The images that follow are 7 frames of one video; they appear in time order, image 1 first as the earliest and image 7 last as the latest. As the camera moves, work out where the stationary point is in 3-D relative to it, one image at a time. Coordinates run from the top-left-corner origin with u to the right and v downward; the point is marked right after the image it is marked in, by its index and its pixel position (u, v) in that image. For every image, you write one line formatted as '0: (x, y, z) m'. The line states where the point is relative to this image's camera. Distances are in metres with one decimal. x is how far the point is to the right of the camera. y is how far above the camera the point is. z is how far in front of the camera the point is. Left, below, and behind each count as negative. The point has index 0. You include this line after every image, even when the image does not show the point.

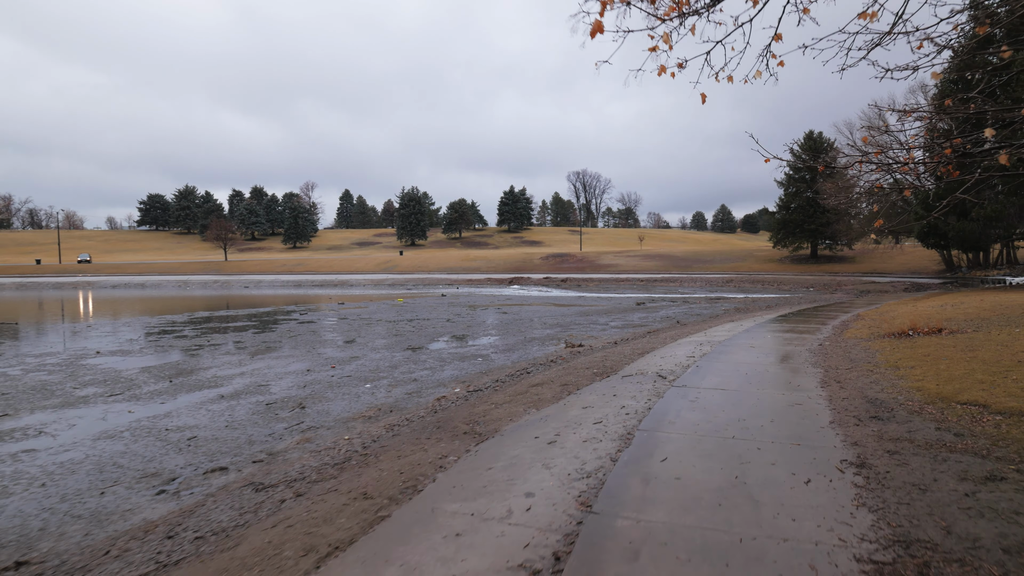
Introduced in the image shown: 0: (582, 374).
0: (+1.1, -1.3, +8.4) m
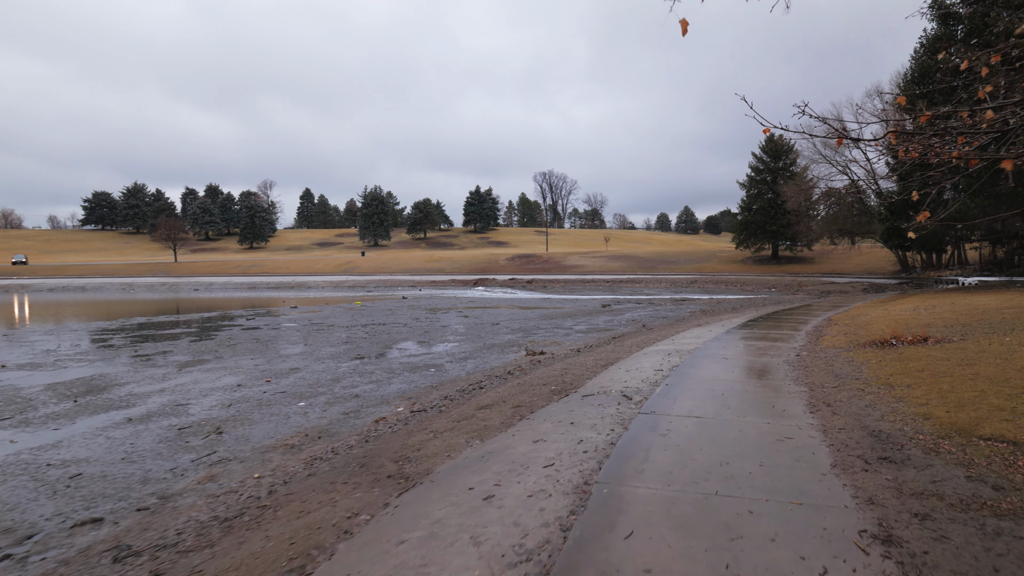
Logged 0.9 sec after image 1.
0: (+0.3, -1.4, +7.4) m
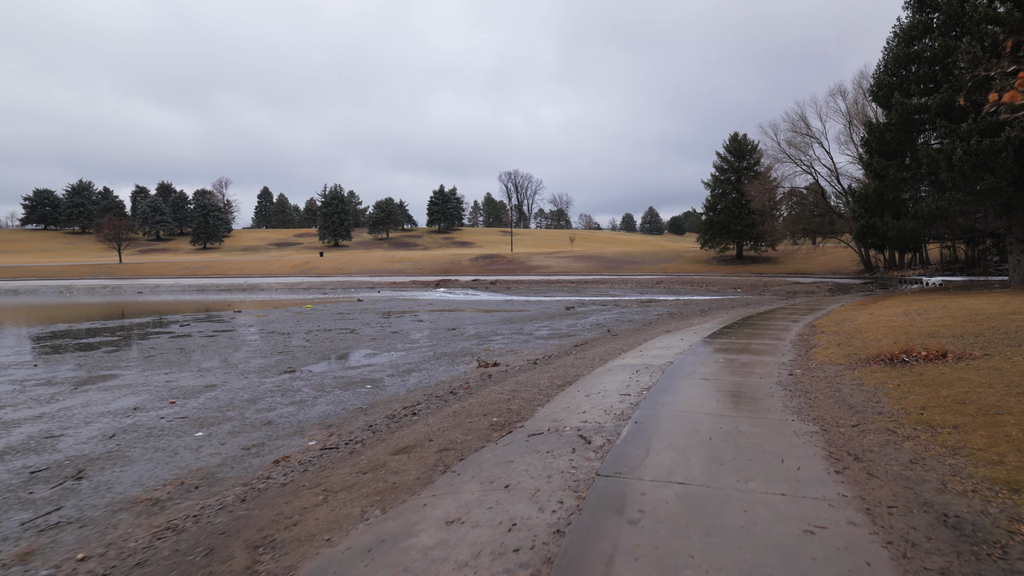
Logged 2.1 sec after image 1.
0: (-0.4, -1.5, +5.9) m
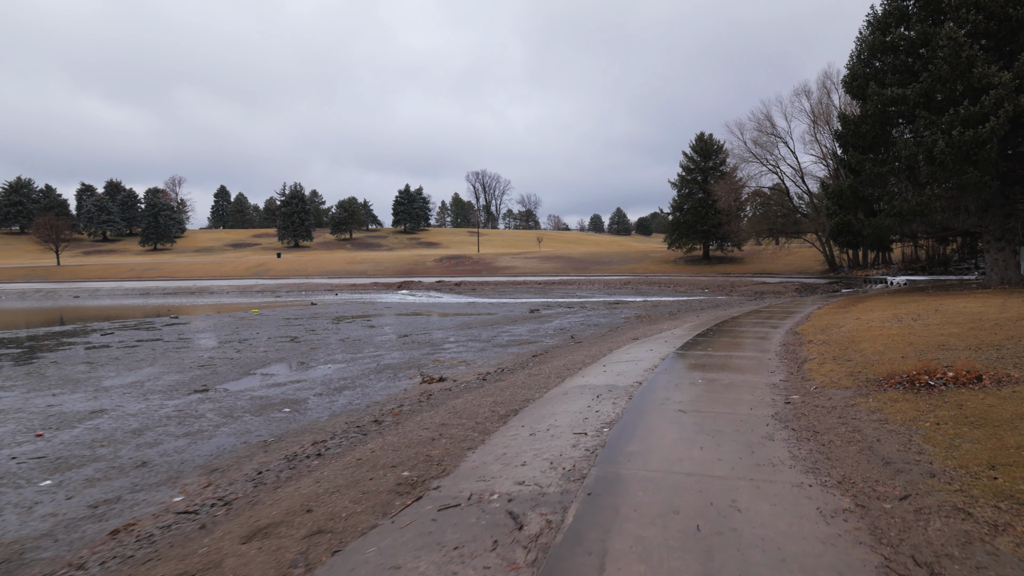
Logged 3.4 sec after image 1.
0: (-1.1, -1.6, +4.4) m
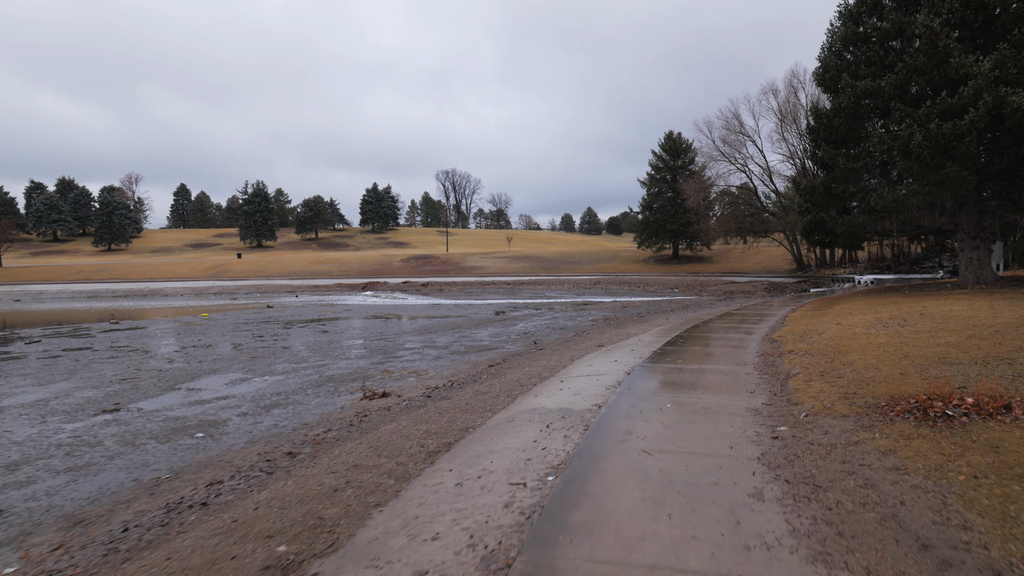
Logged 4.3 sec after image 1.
0: (-1.6, -1.6, +3.2) m
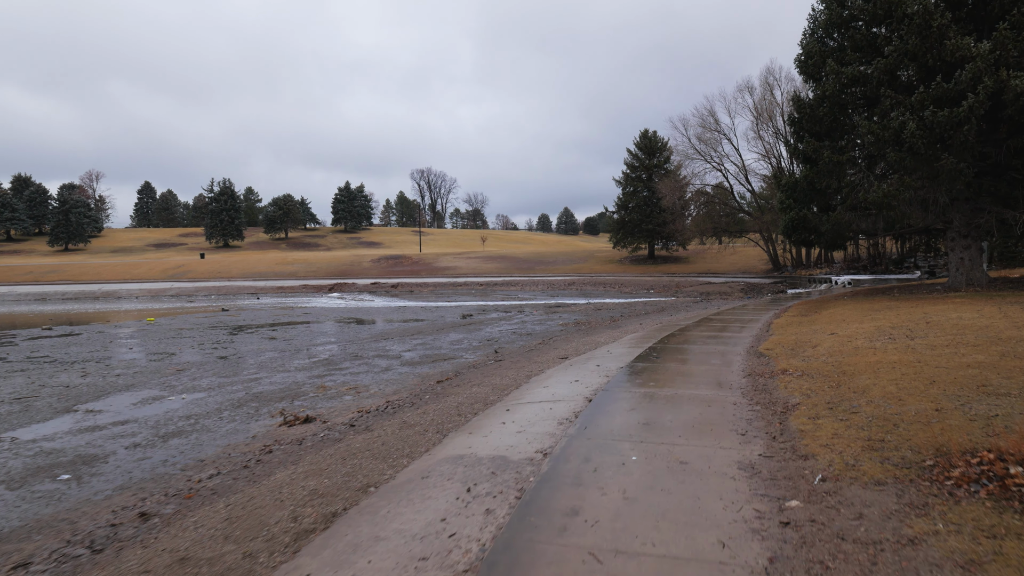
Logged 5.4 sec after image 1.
0: (-2.1, -1.7, +1.8) m
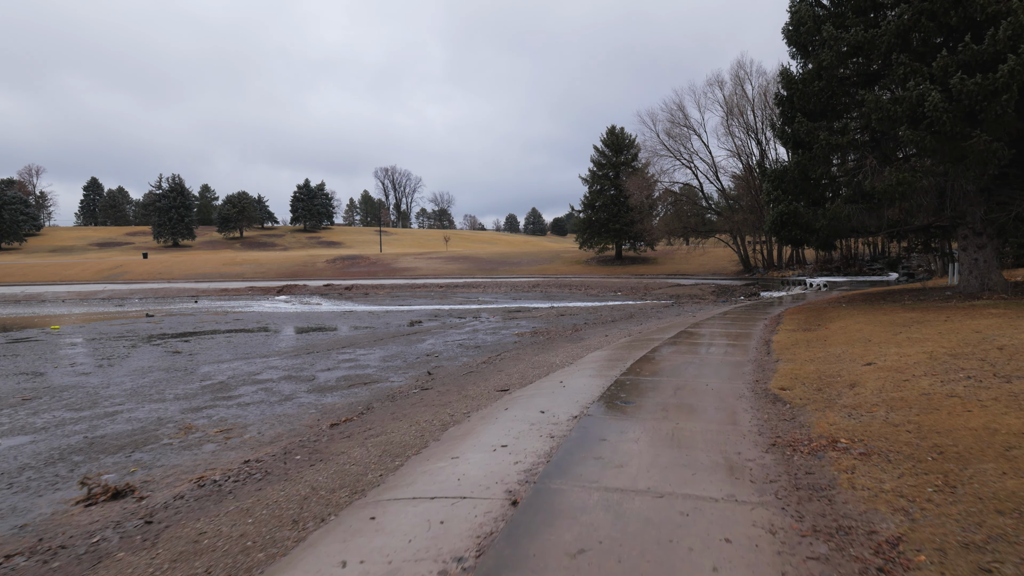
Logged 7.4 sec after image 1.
0: (-2.7, -1.8, -0.8) m
